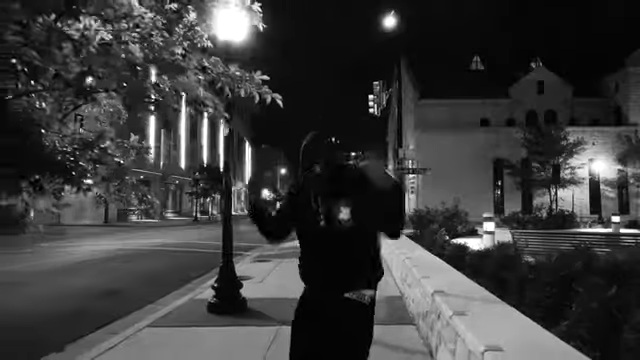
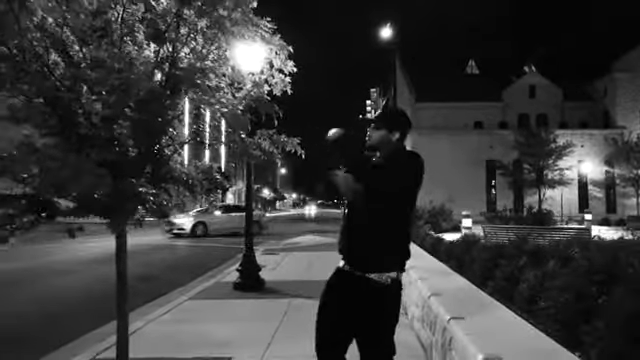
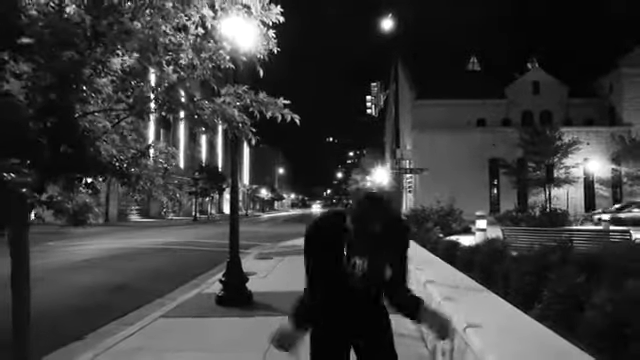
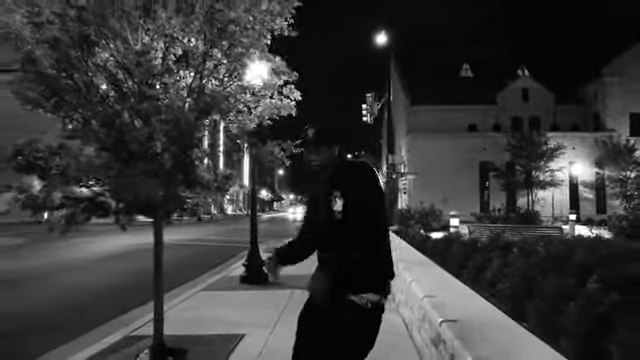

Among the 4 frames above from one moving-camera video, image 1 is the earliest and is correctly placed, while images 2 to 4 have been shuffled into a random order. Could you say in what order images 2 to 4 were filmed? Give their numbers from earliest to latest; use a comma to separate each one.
3, 2, 4
